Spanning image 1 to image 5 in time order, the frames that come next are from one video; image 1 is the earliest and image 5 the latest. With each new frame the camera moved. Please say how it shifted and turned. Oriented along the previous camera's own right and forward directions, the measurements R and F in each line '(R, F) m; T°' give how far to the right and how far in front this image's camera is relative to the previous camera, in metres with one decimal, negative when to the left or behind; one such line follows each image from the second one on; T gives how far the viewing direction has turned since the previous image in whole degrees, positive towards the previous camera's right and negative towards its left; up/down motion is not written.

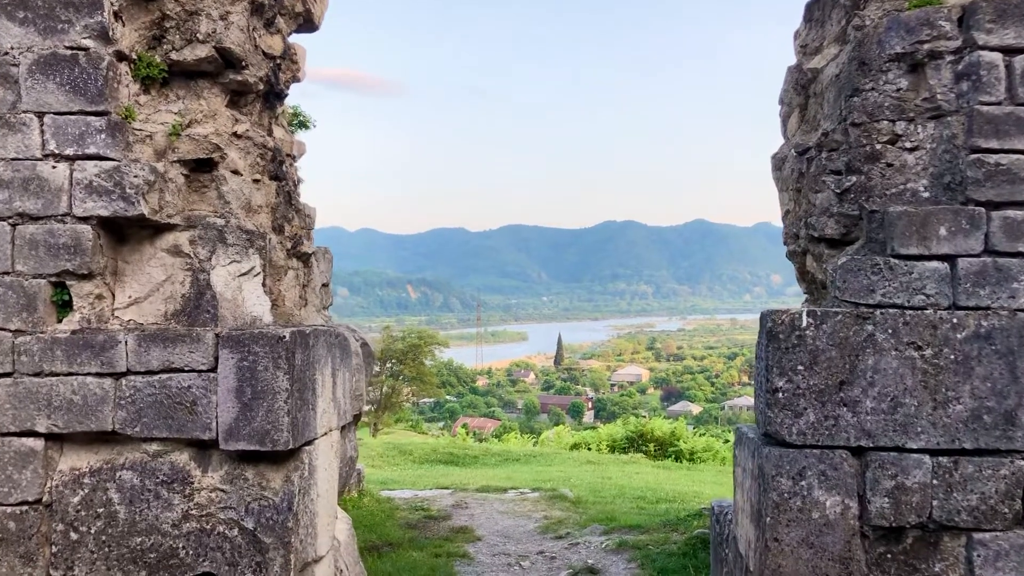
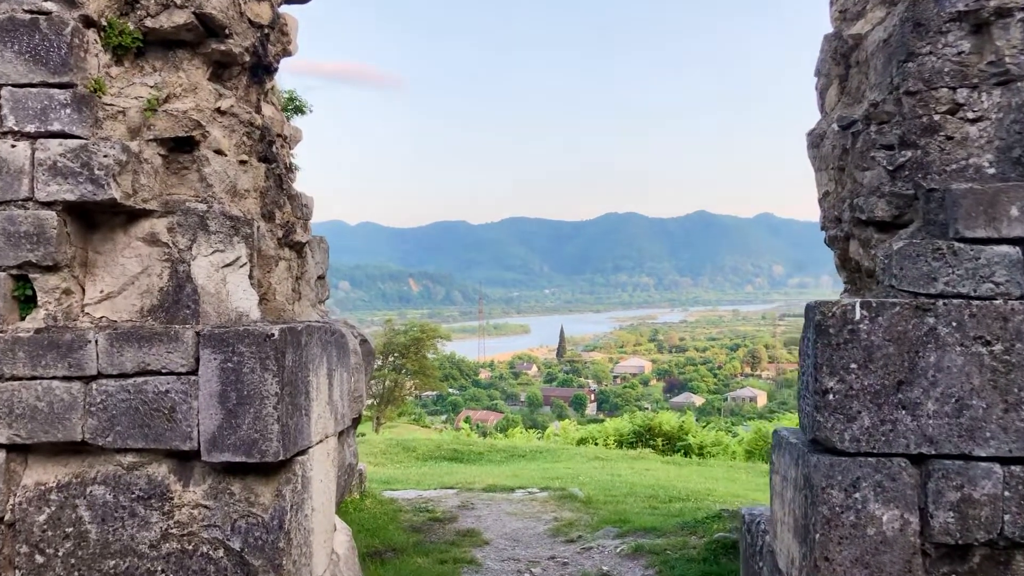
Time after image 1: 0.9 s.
(0.0, +0.3) m; 0°
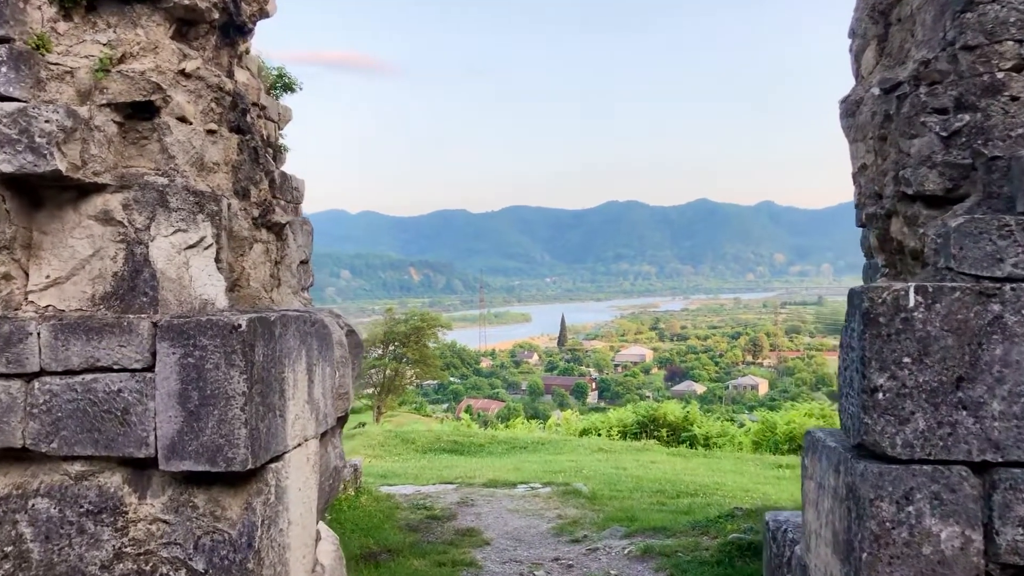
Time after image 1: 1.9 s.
(0.0, +0.3) m; 0°
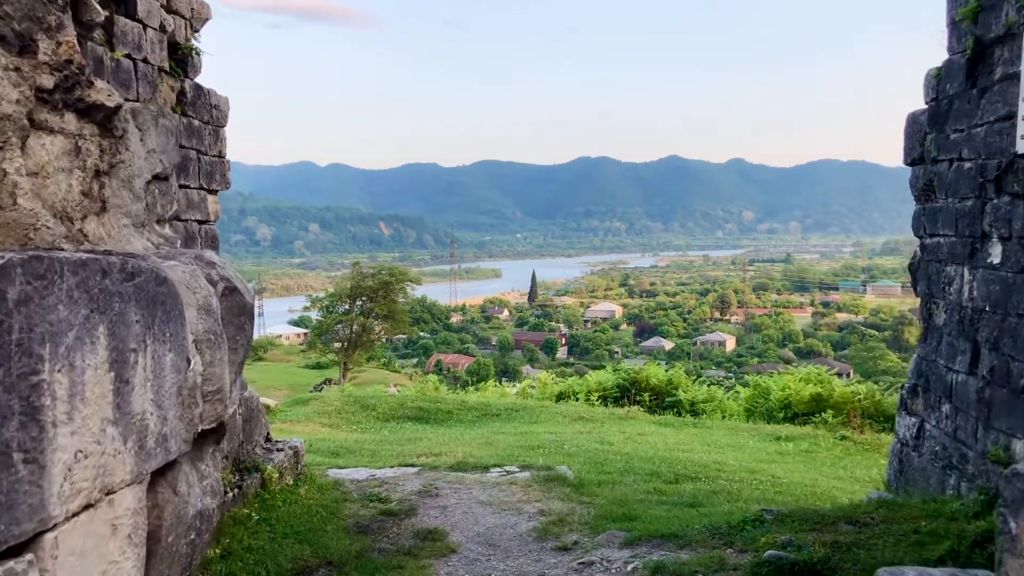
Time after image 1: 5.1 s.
(0.0, +1.2) m; +2°
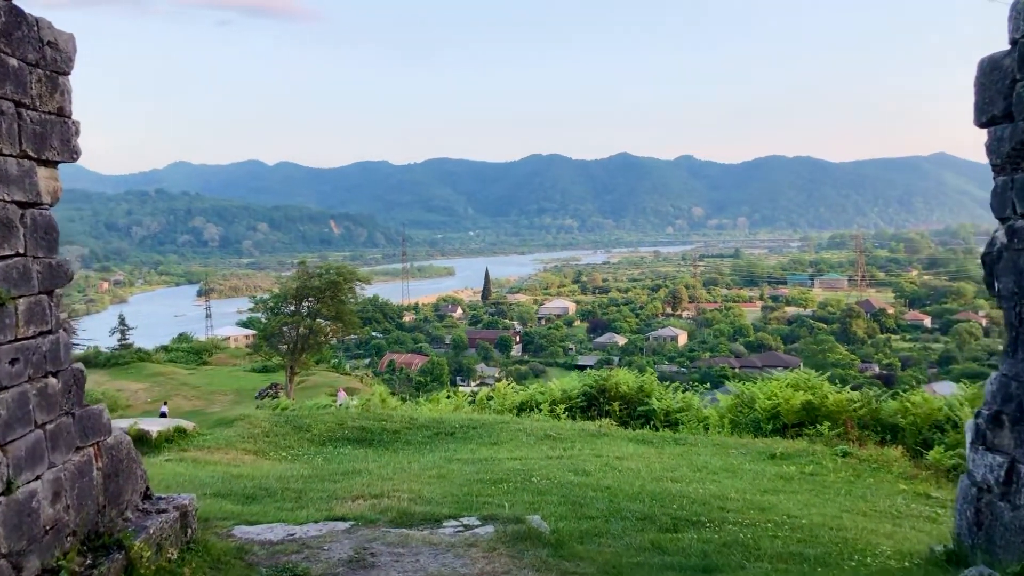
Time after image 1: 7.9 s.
(0.0, +1.4) m; +3°
